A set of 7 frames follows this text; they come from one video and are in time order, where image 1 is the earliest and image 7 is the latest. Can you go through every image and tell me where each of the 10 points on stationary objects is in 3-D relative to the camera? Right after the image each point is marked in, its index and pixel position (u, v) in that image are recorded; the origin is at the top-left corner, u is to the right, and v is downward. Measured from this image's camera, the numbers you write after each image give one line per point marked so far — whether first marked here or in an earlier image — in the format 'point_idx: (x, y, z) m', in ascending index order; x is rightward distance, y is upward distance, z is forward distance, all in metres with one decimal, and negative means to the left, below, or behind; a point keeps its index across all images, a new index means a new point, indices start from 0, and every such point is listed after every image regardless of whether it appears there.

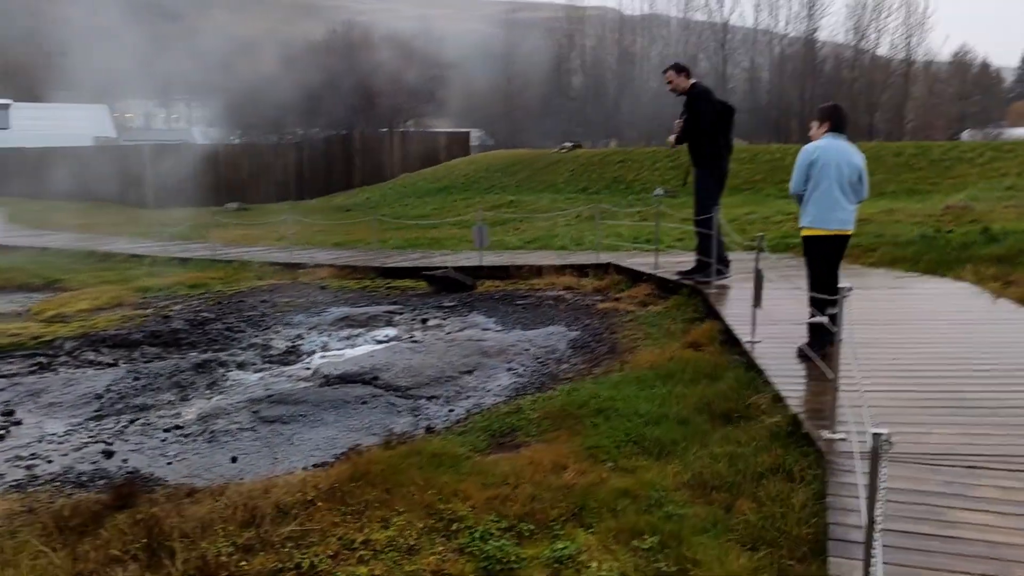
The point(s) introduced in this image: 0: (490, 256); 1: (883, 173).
0: (-0.3, +0.4, +12.0) m
1: (+7.0, +2.2, +17.7) m
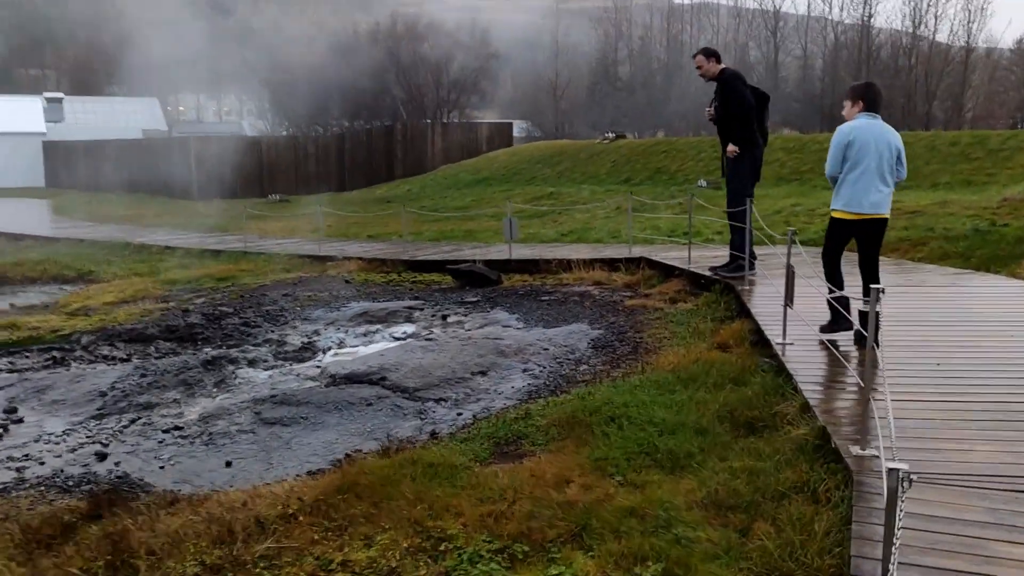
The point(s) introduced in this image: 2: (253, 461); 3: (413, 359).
0: (+0.1, +0.5, +11.6) m
1: (+7.6, +2.2, +17.0) m
2: (-1.3, -0.9, +4.9) m
3: (-0.6, -0.5, +6.2) m
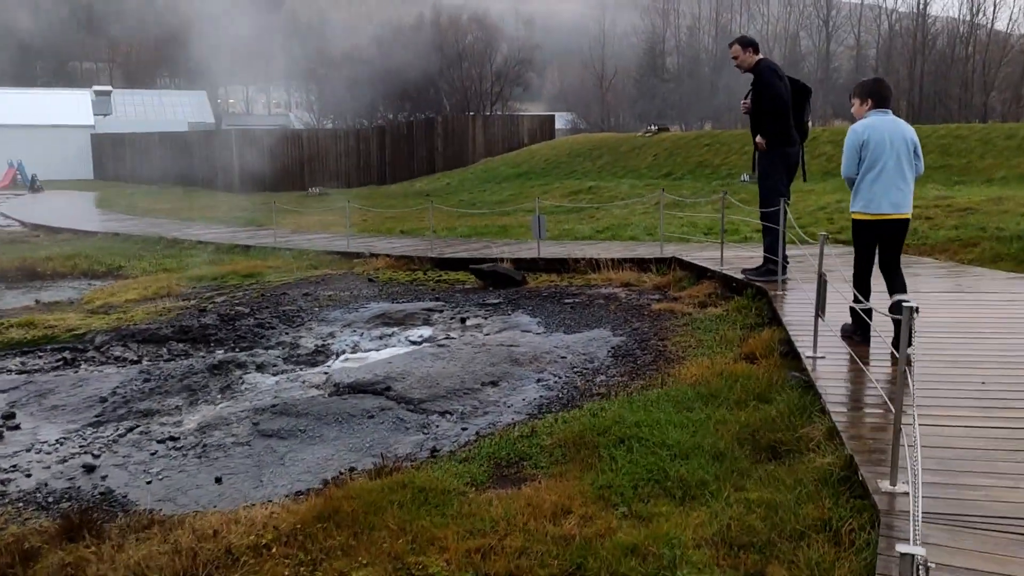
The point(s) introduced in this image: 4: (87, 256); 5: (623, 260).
0: (+0.5, +0.5, +11.3) m
1: (+8.2, +2.2, +16.3) m
2: (-1.3, -0.9, +4.7) m
3: (-0.6, -0.5, +5.9) m
4: (-6.3, +0.5, +14.0) m
5: (+1.1, +0.3, +9.4) m
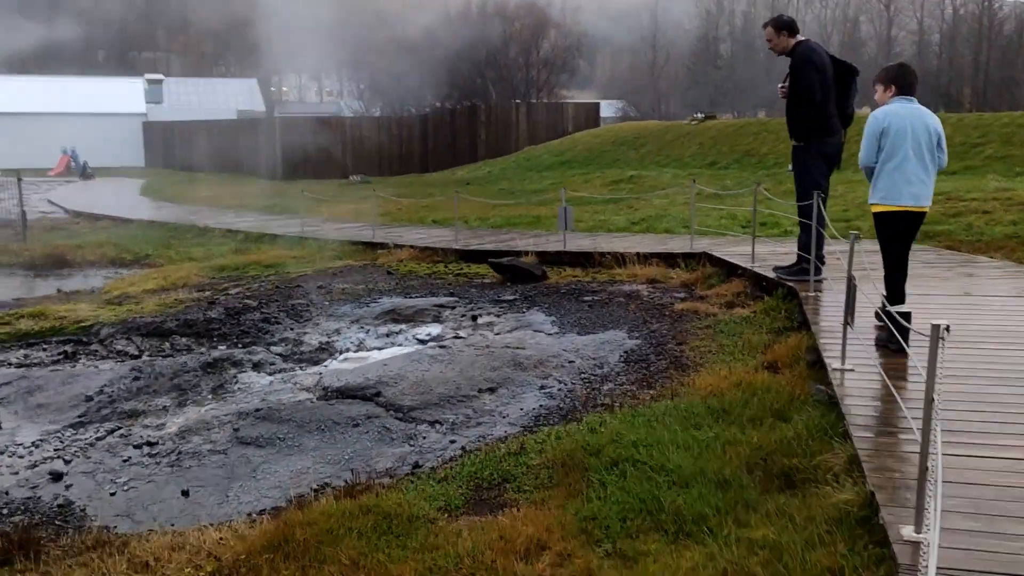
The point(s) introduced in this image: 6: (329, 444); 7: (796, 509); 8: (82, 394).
0: (+0.8, +0.6, +10.8) m
1: (+8.8, +2.3, +15.4) m
2: (-1.4, -0.9, +4.3) m
3: (-0.5, -0.5, +5.5) m
4: (-5.8, +0.7, +13.9) m
5: (+1.3, +0.3, +8.9) m
6: (-0.9, -0.8, +4.7) m
7: (+1.0, -0.8, +3.4) m
8: (-2.7, -0.7, +5.9) m
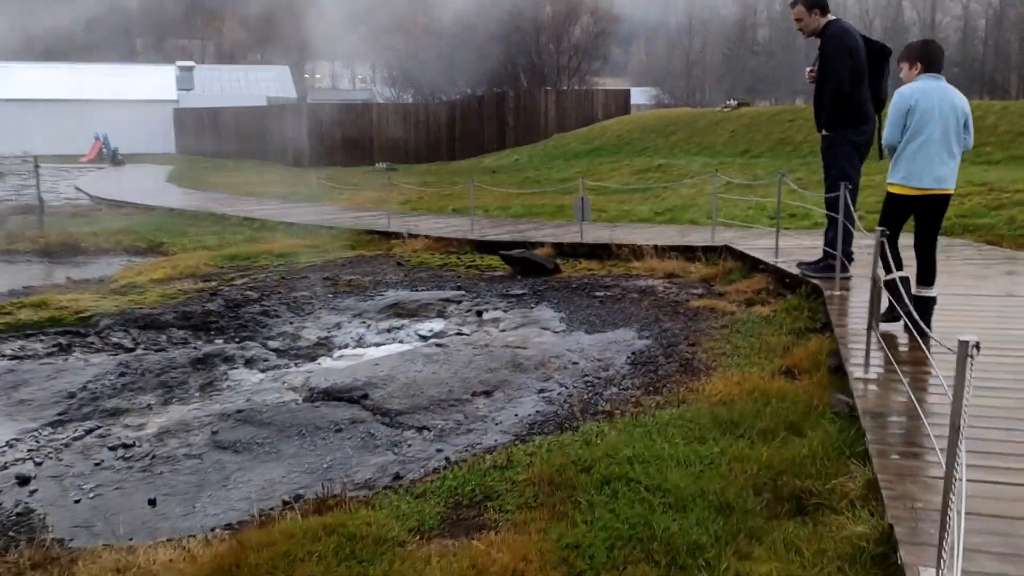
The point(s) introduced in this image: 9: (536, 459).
0: (+1.0, +0.6, +10.5) m
1: (+9.2, +2.3, +14.7) m
2: (-1.4, -0.9, +4.0) m
3: (-0.6, -0.5, +5.2) m
4: (-5.5, +0.8, +13.7) m
5: (+1.4, +0.4, +8.5) m
6: (-0.9, -0.8, +4.4) m
7: (+0.9, -0.8, +3.1) m
8: (-2.7, -0.6, +5.6) m
9: (+0.1, -0.7, +3.9) m
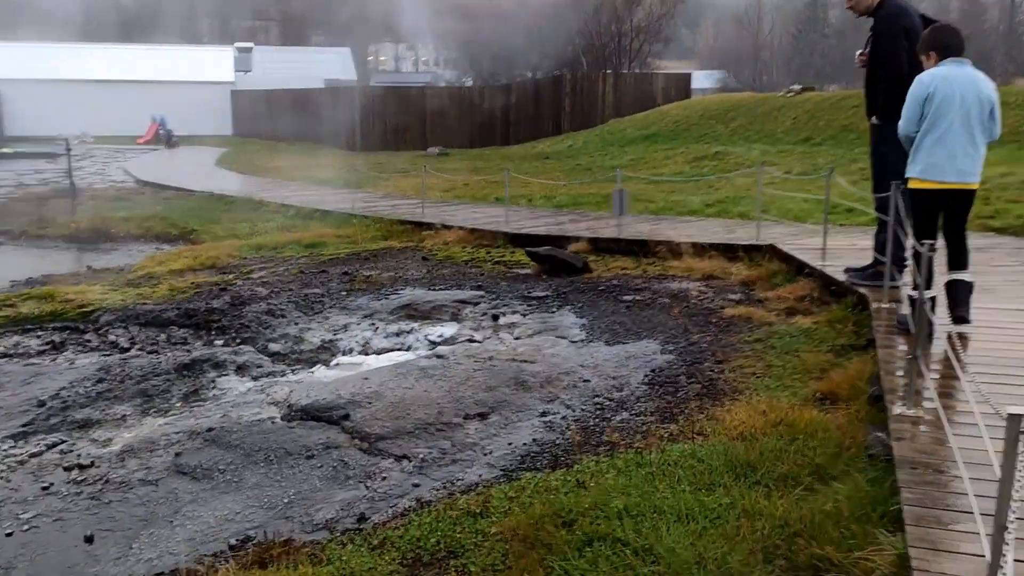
0: (+1.3, +0.7, +9.8) m
1: (+9.8, +2.3, +13.5) m
2: (-1.5, -1.0, +3.6) m
3: (-0.5, -0.5, +4.7) m
4: (-4.9, +1.0, +13.5) m
5: (+1.6, +0.4, +7.9) m
6: (-1.0, -0.8, +3.9) m
7: (+0.8, -0.9, +2.5) m
8: (-2.6, -0.6, +5.3) m
9: (0.0, -0.8, +3.4) m
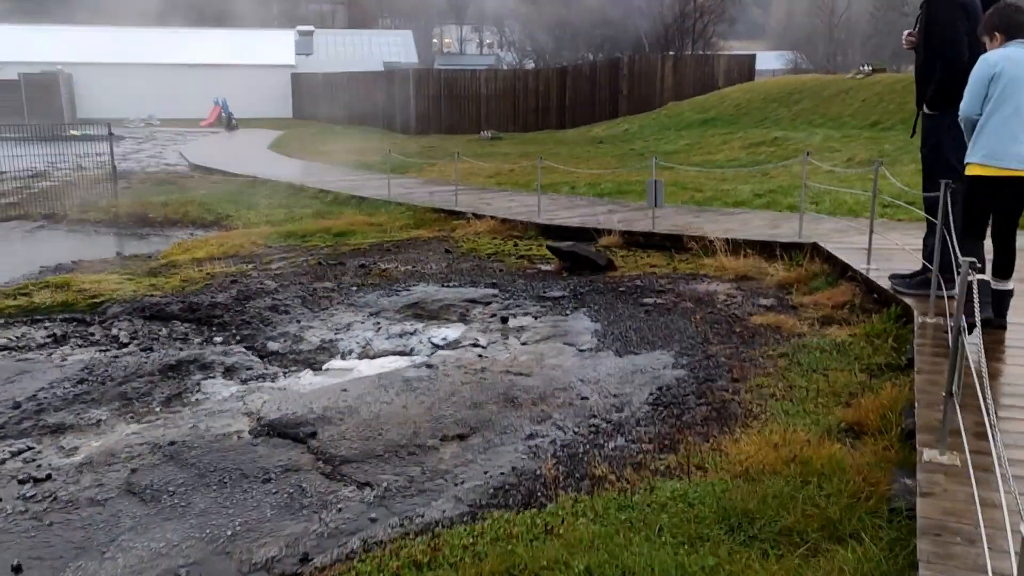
0: (+1.6, +0.7, +9.3) m
1: (+10.4, +2.3, +12.3) m
2: (-1.6, -1.0, +3.3) m
3: (-0.6, -0.5, +4.3) m
4: (-4.3, +1.2, +13.4) m
5: (+1.8, +0.3, +7.3) m
6: (-1.1, -0.8, +3.6) m
7: (+0.6, -1.0, +2.0) m
8: (-2.6, -0.6, +5.0) m
9: (-0.1, -0.8, +2.9) m
